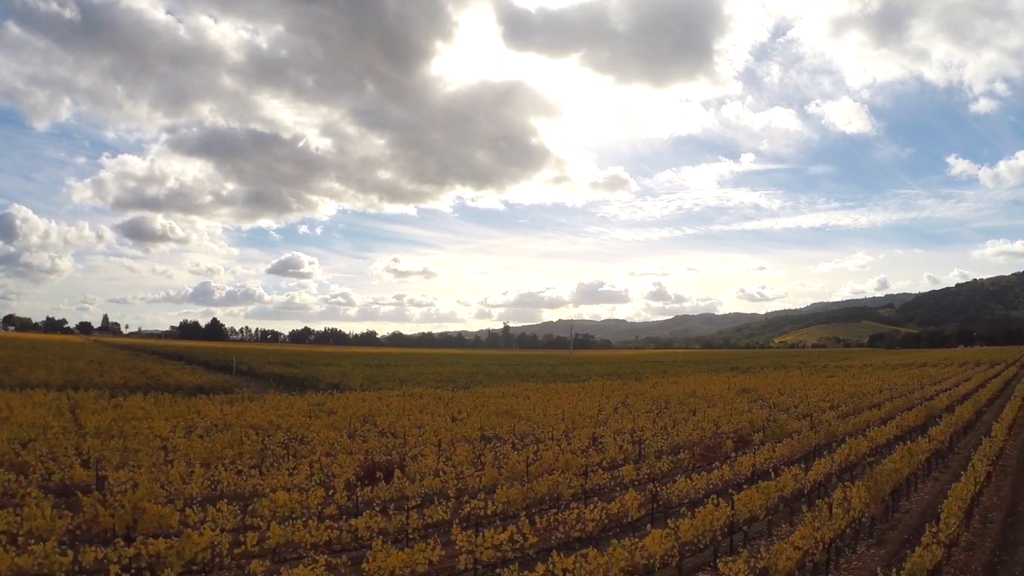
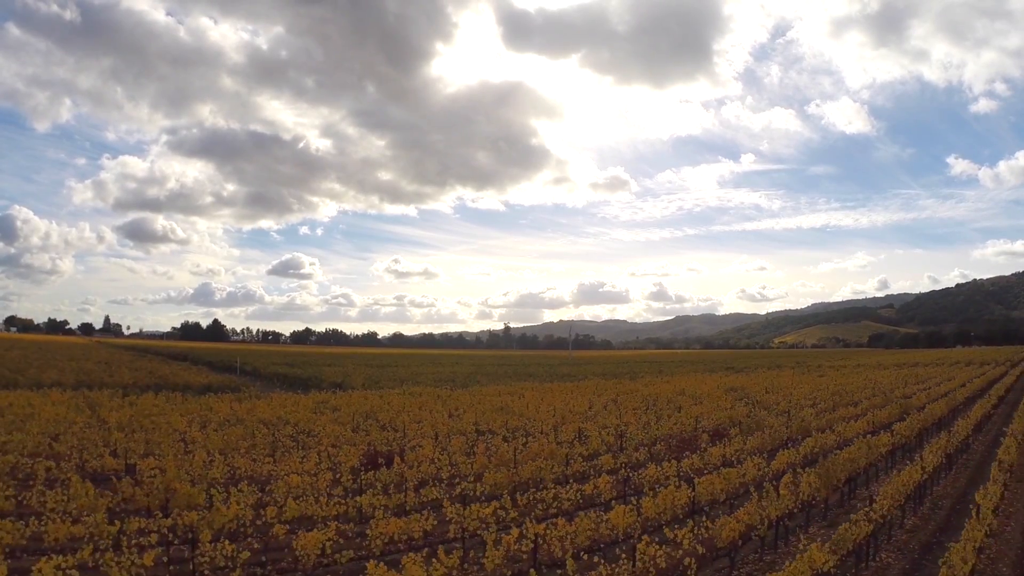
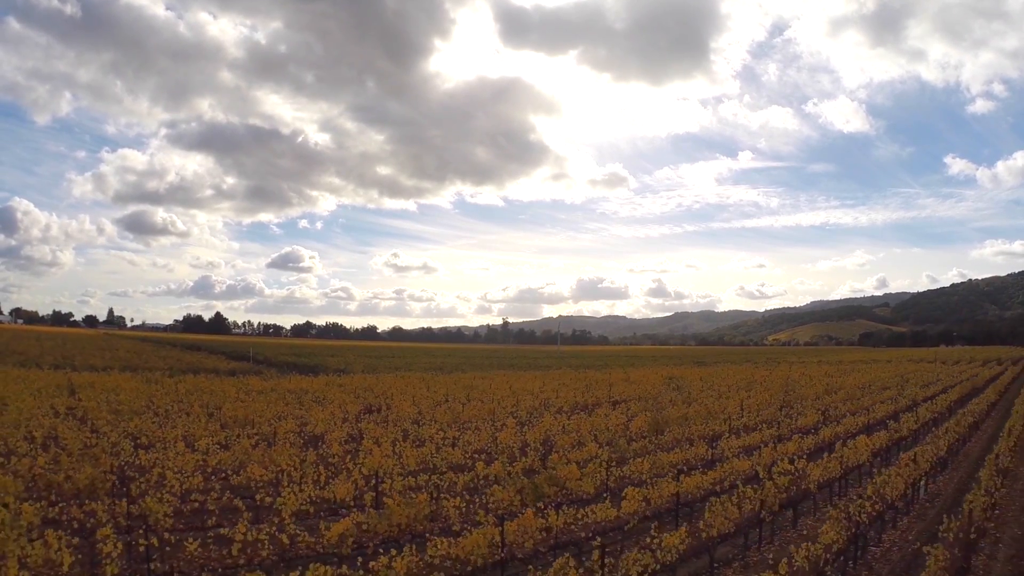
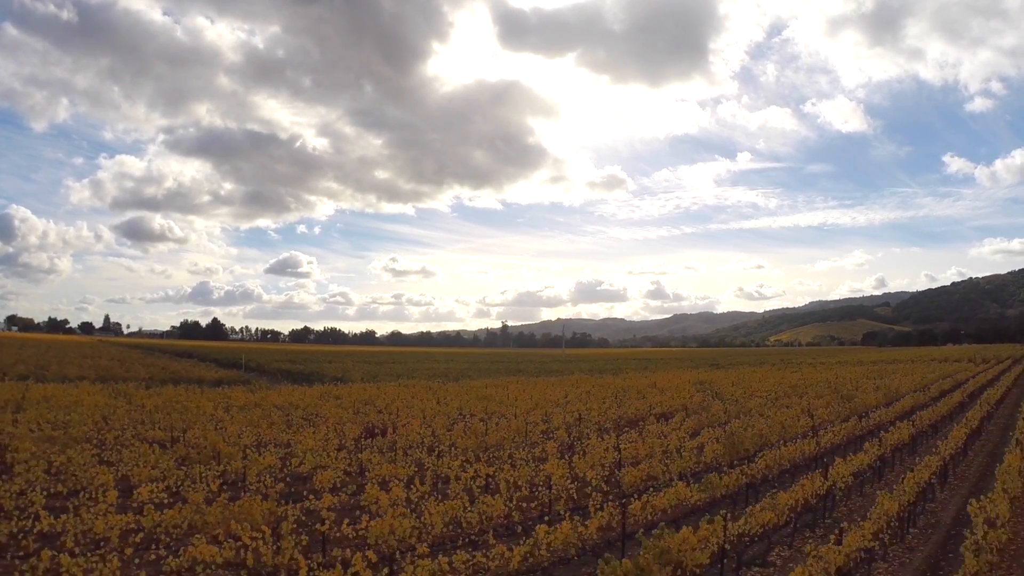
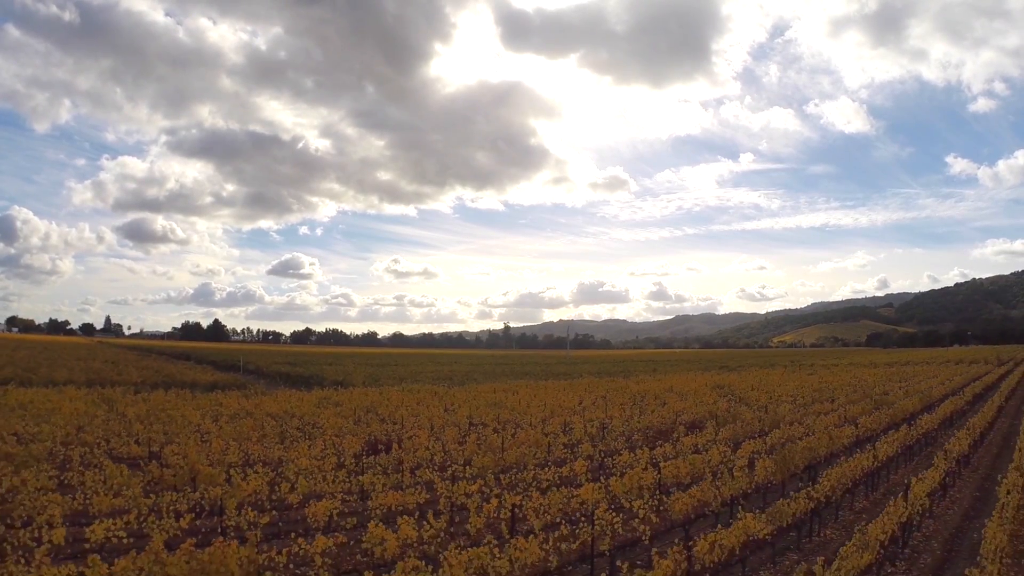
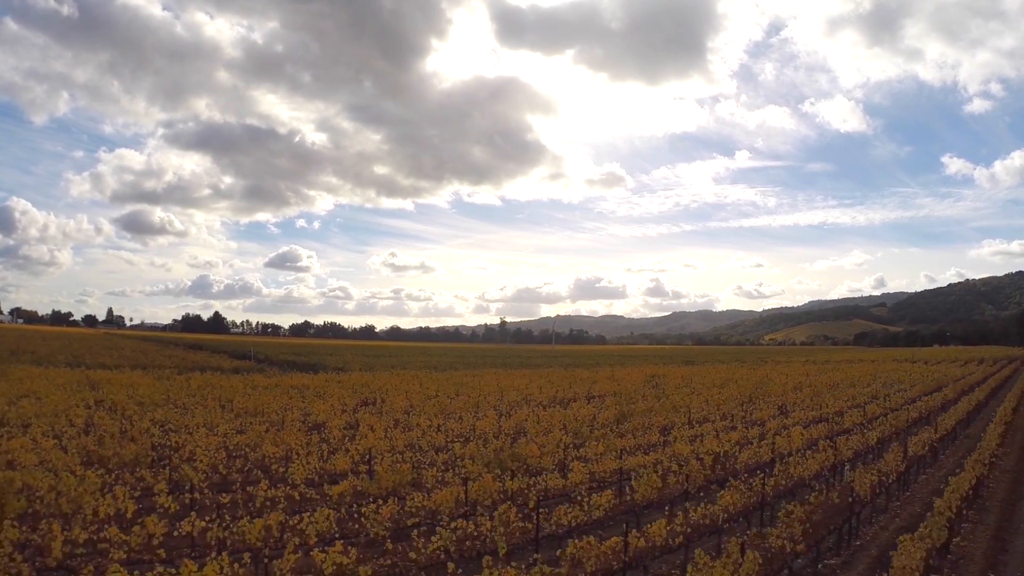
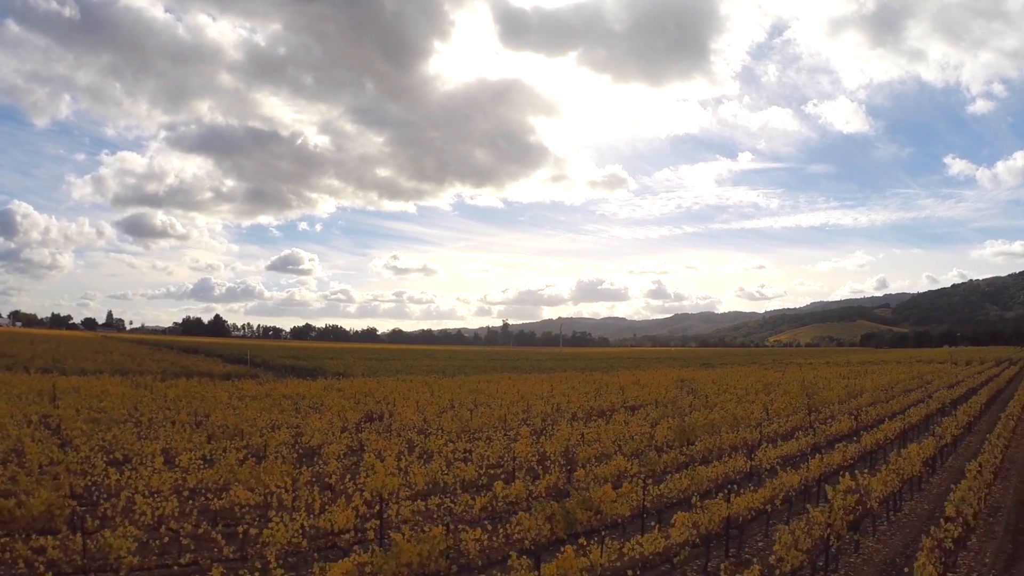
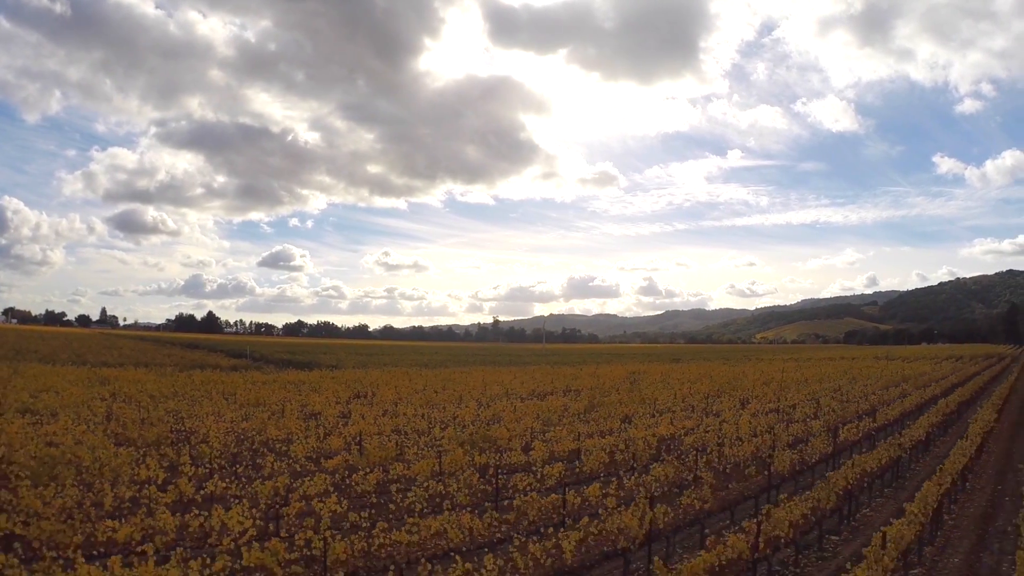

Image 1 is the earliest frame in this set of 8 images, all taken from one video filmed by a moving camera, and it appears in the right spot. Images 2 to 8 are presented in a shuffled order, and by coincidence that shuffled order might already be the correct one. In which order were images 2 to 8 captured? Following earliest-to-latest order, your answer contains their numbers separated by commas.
2, 5, 4, 7, 3, 6, 8
